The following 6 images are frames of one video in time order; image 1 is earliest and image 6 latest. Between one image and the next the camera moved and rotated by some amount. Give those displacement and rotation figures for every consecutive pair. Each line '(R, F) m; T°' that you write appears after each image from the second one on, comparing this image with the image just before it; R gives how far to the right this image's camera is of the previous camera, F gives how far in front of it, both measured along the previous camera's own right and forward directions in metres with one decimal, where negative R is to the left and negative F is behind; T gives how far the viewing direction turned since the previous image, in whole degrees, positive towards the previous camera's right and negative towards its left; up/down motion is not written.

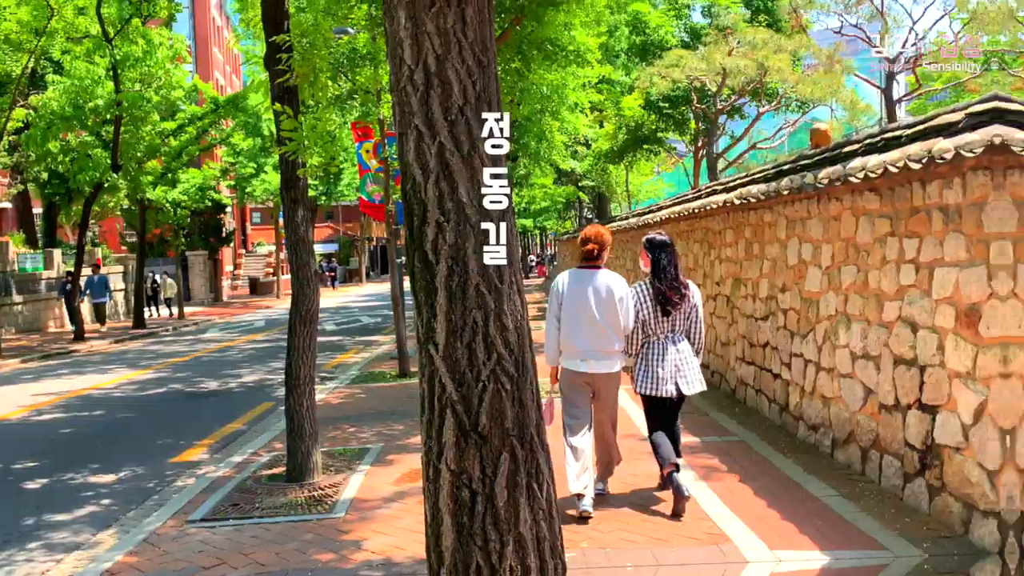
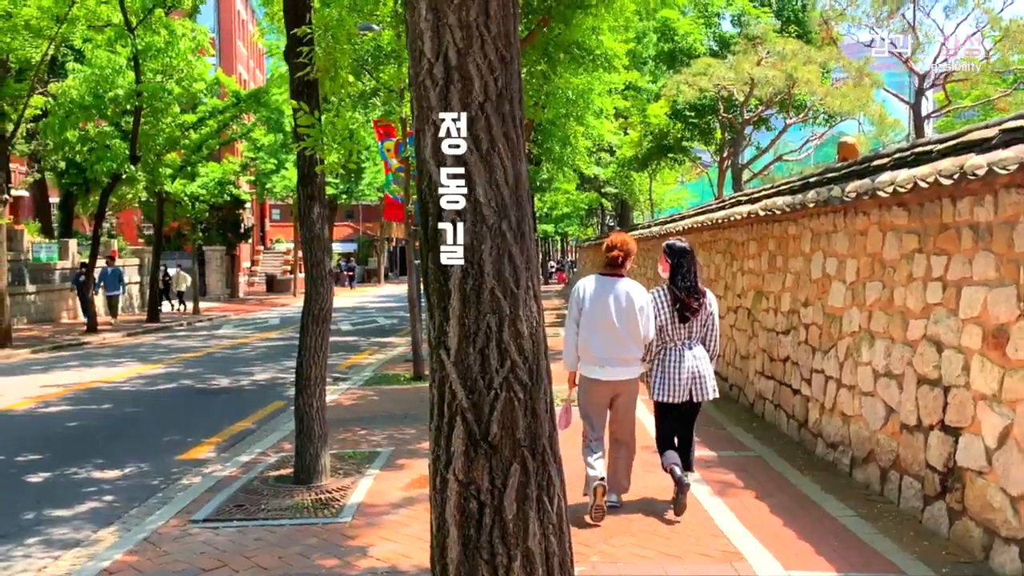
(0.0, +0.1) m; -1°
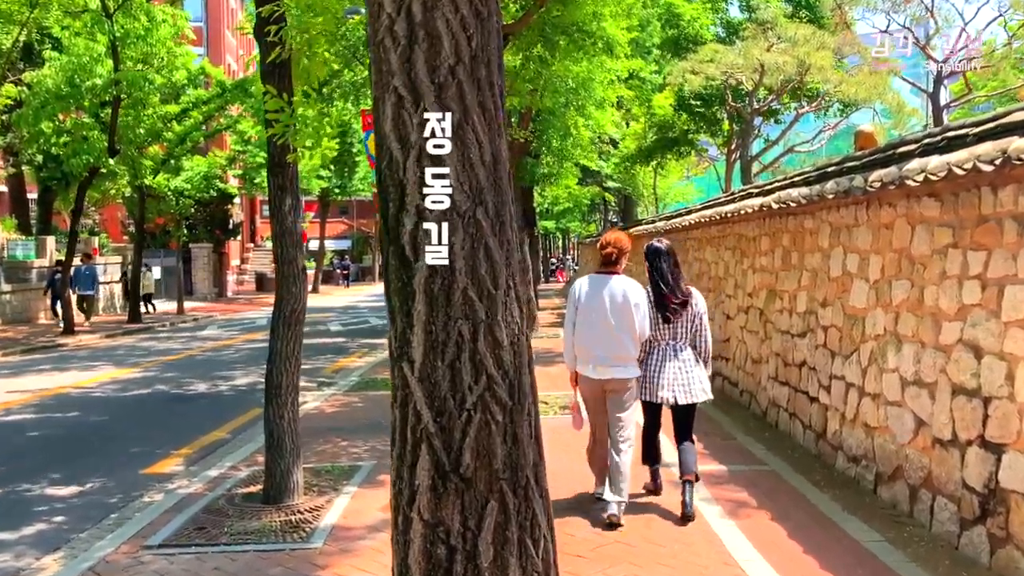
(+0.1, +0.6) m; 0°
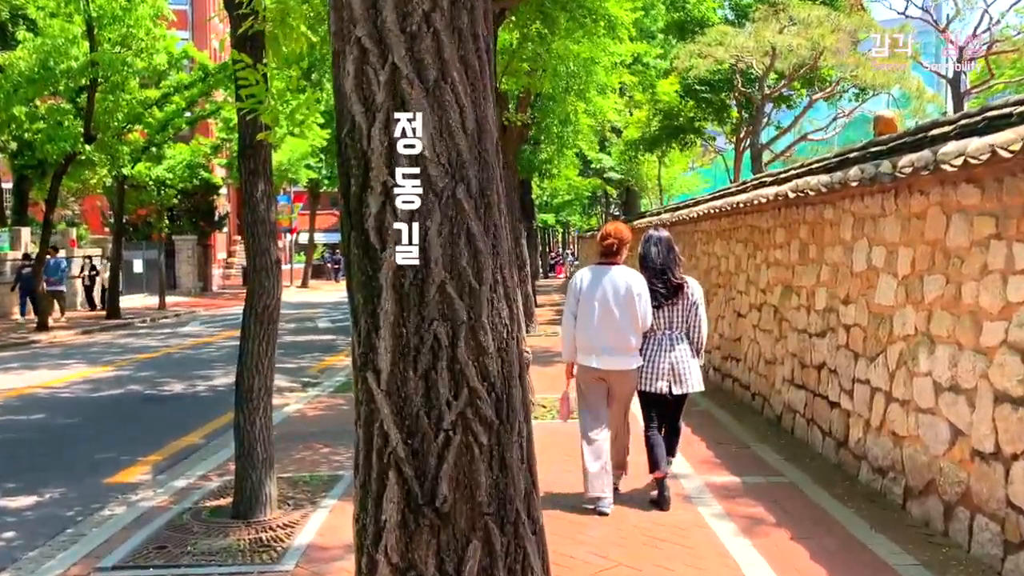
(0.0, +0.5) m; 0°
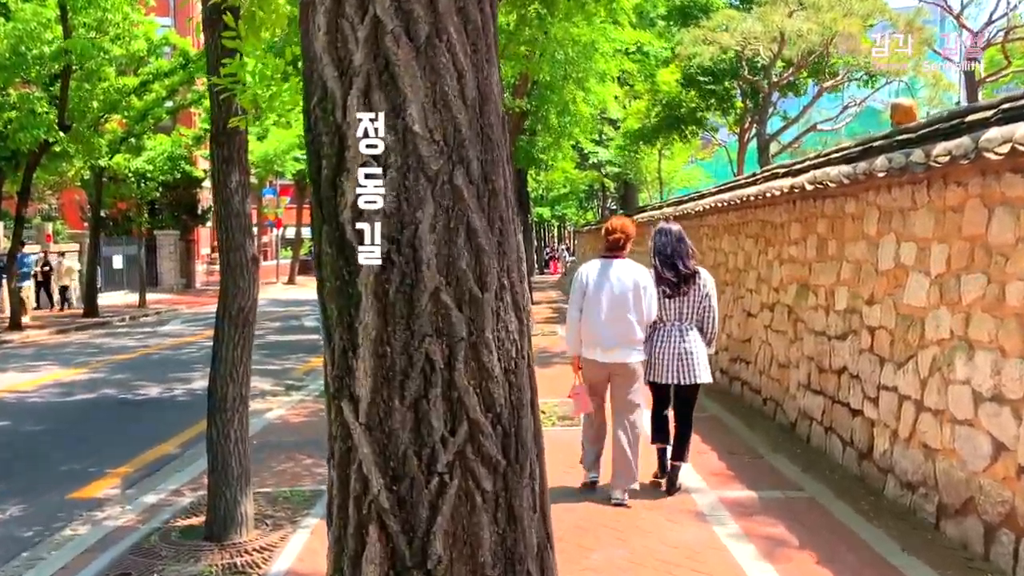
(0.0, +0.5) m; 0°
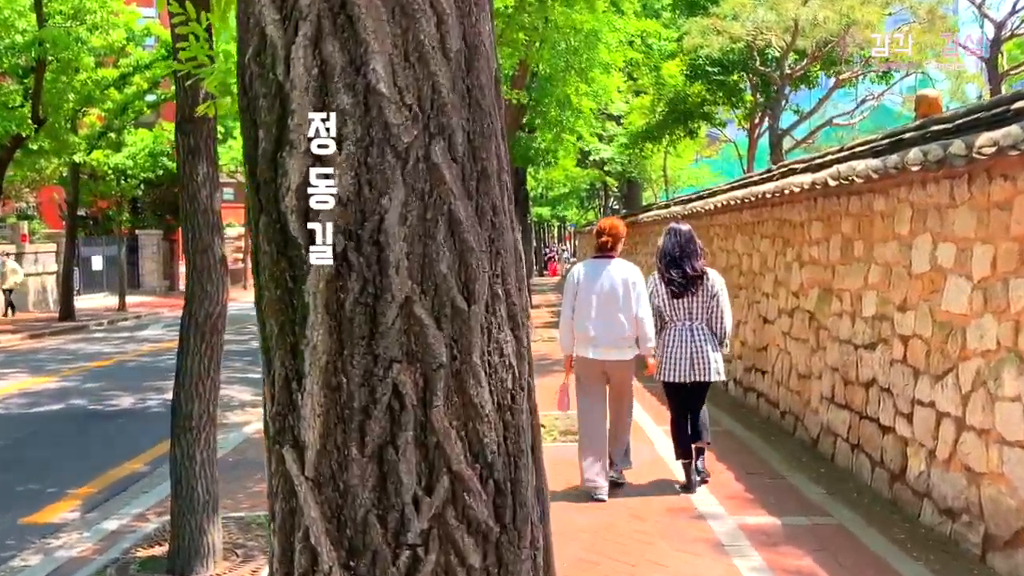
(0.0, +0.5) m; 0°
